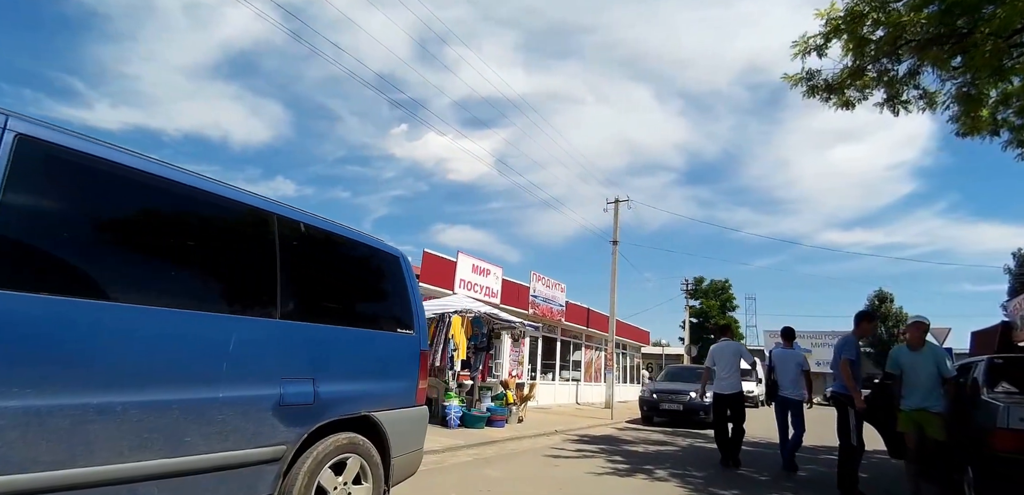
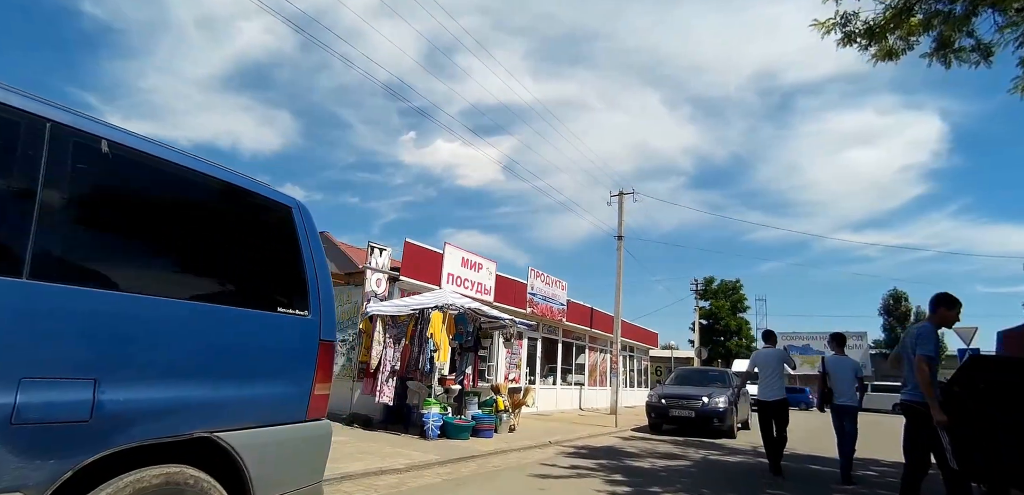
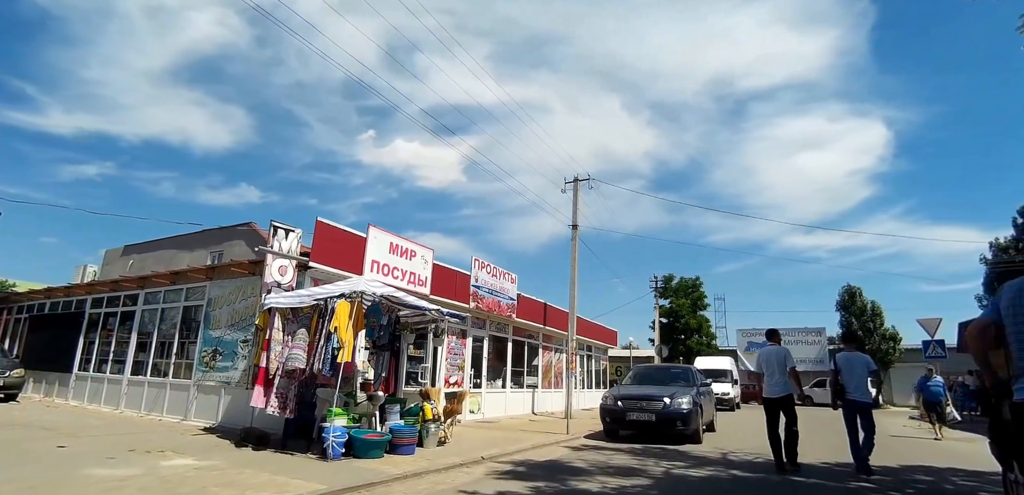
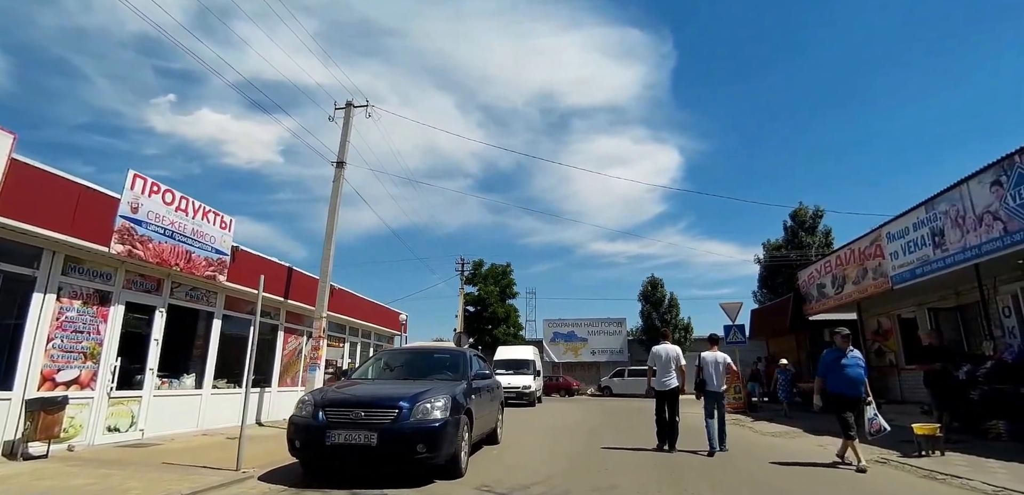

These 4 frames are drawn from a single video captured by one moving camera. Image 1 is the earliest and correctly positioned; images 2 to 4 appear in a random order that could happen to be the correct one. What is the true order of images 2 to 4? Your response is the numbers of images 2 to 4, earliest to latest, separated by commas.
2, 3, 4
